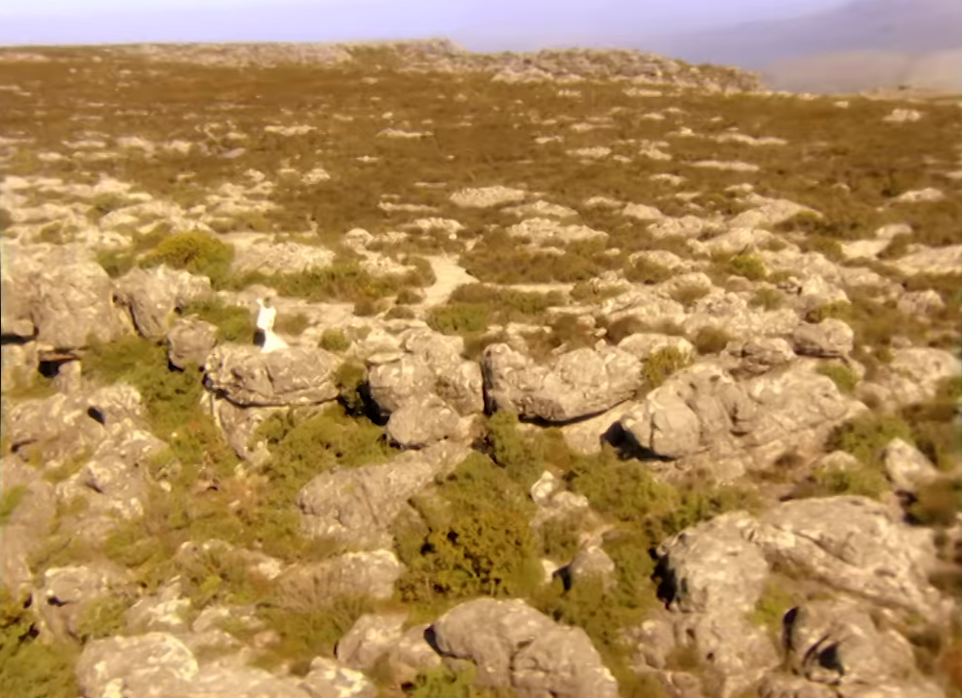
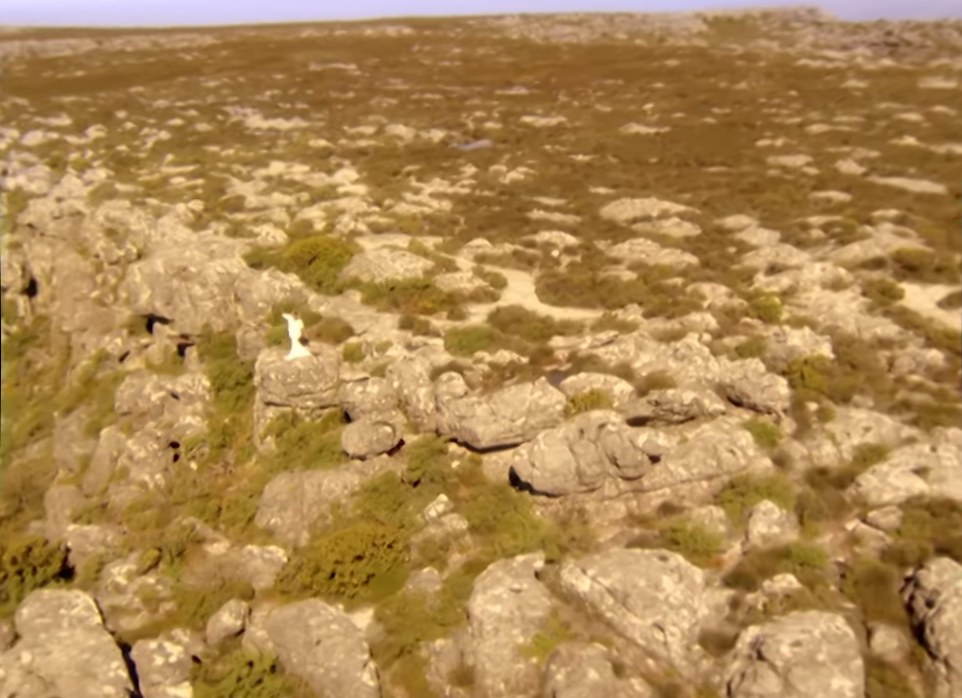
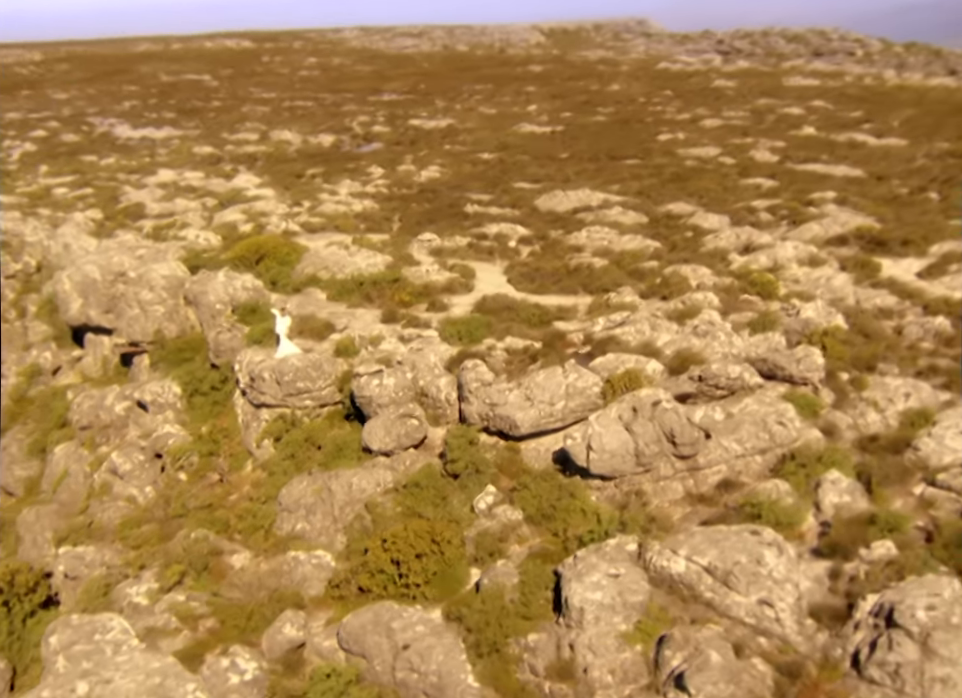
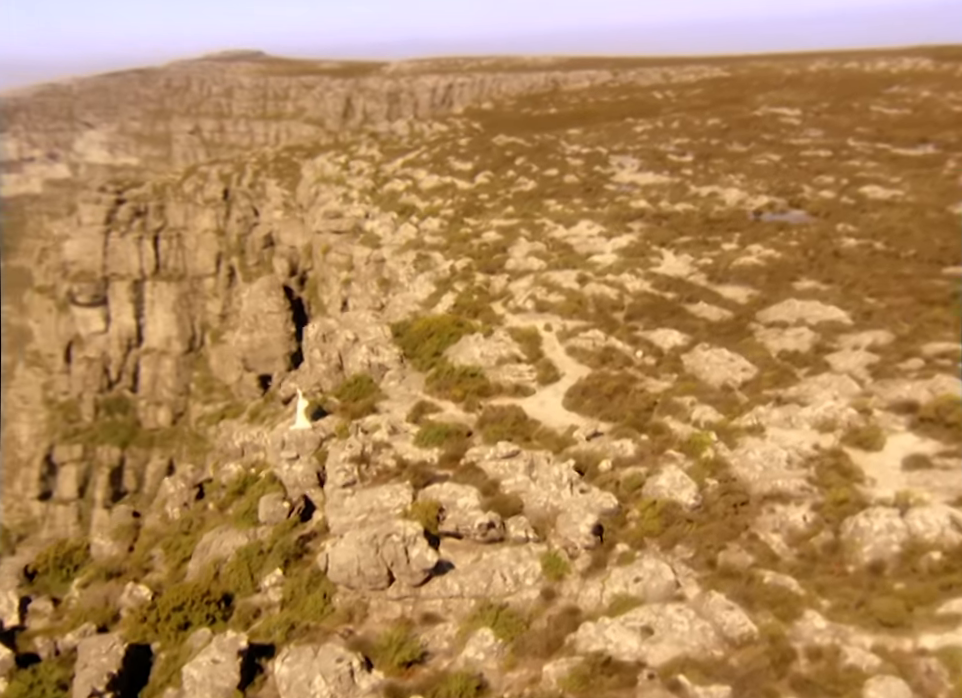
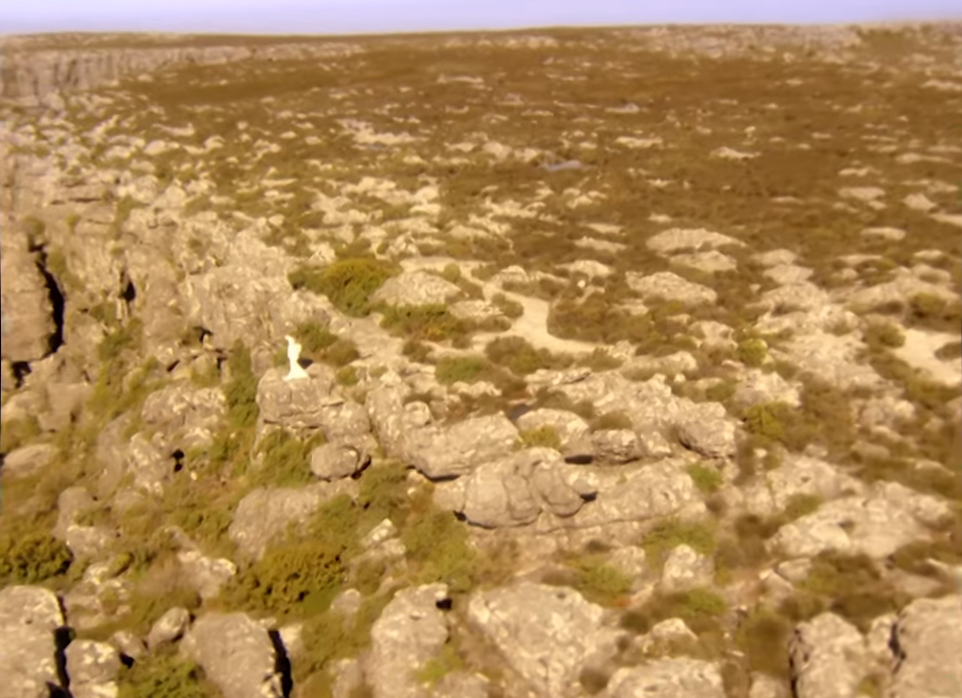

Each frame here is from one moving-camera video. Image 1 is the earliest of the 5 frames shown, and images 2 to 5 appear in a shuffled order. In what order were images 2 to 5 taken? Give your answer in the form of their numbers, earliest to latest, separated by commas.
3, 2, 5, 4
